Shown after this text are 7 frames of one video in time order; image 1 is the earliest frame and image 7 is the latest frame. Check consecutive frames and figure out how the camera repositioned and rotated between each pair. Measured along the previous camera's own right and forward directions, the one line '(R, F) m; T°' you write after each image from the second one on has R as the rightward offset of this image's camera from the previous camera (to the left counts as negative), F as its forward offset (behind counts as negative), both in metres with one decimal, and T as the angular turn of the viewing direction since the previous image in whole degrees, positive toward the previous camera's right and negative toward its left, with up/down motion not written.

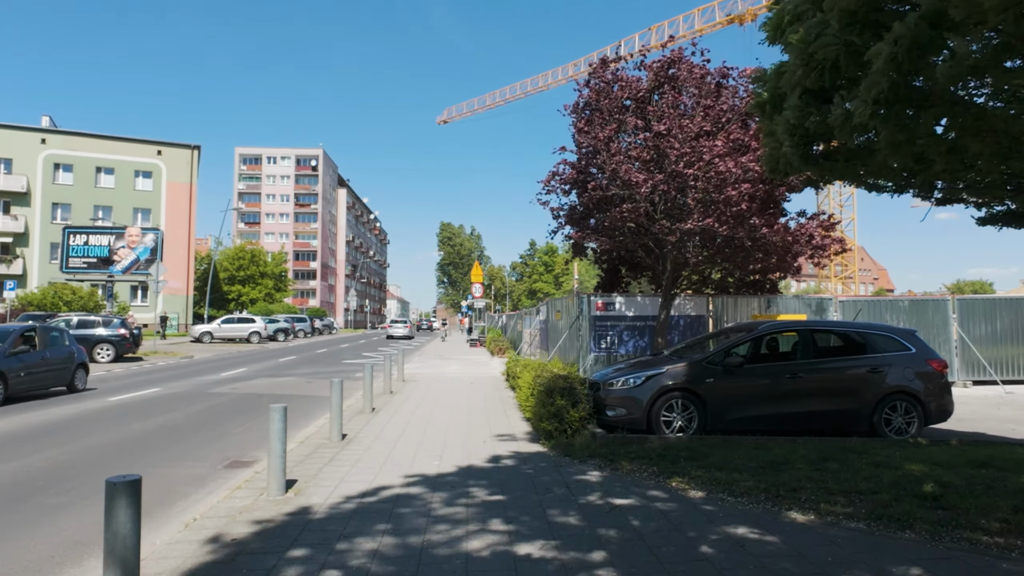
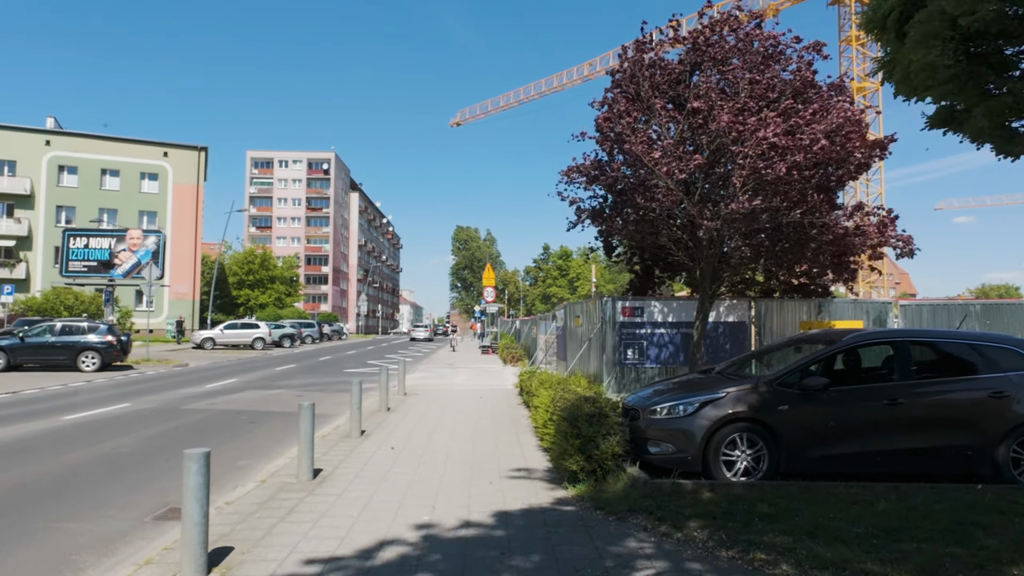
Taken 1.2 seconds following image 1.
(0.0, +1.7) m; -1°
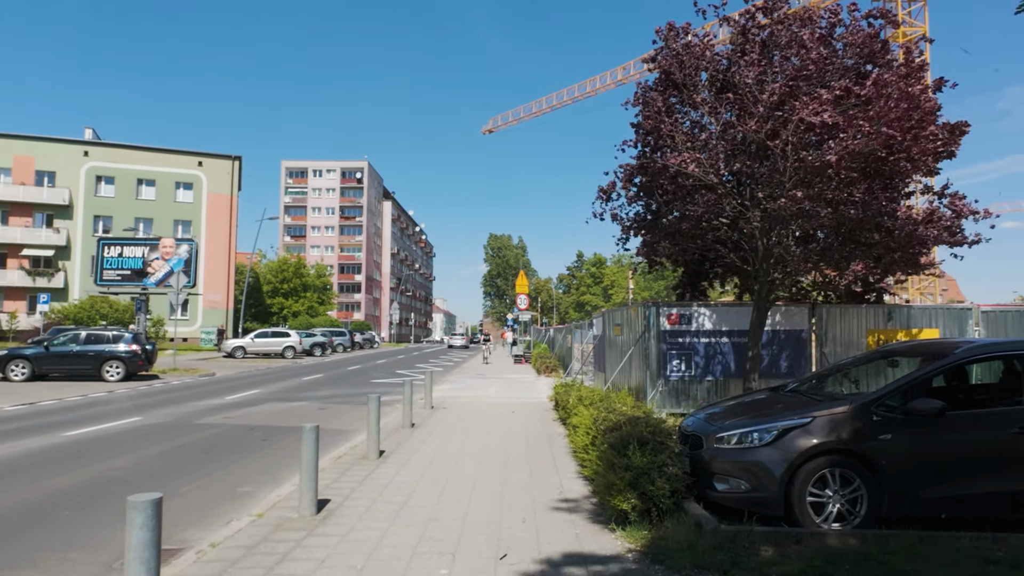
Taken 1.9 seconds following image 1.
(0.0, +1.0) m; -3°
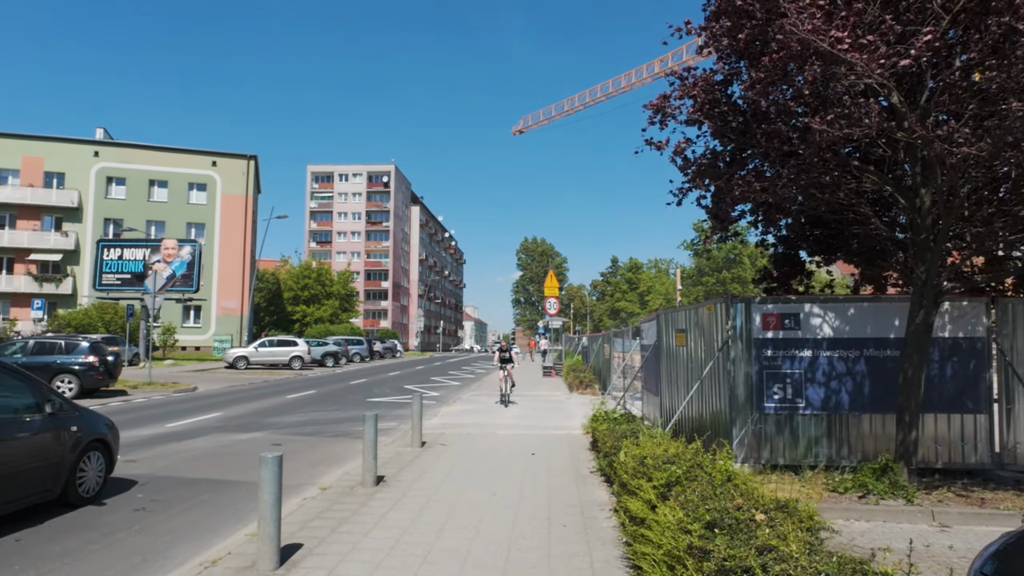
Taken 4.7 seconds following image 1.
(+0.2, +3.7) m; -3°
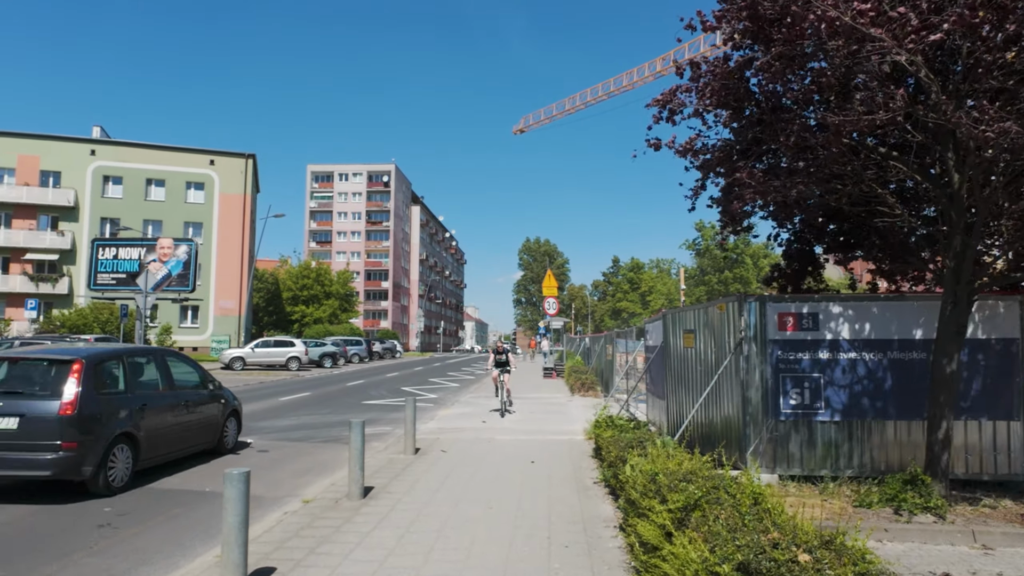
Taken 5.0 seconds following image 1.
(0.0, +0.5) m; 0°
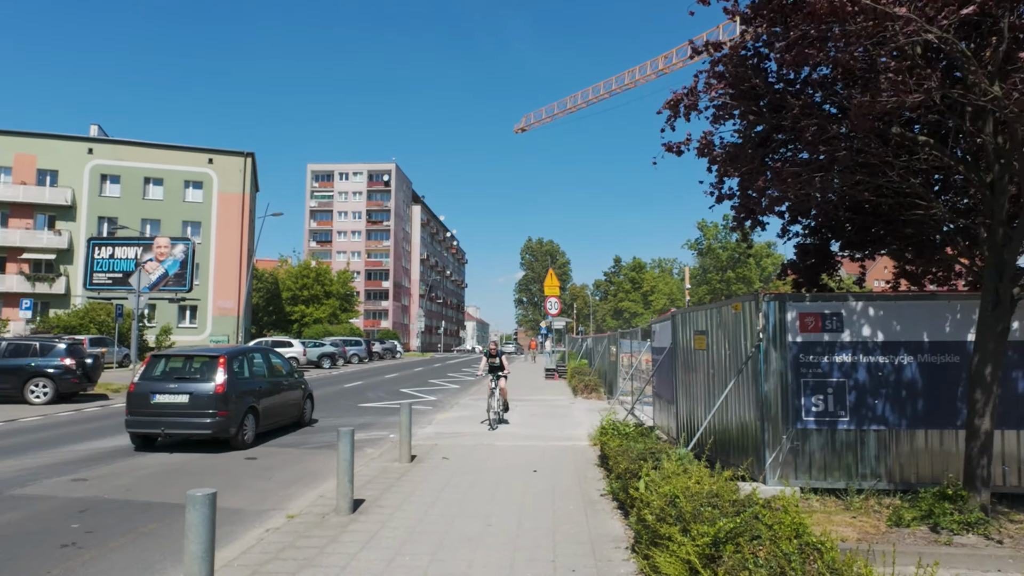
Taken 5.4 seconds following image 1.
(0.0, +0.5) m; 0°
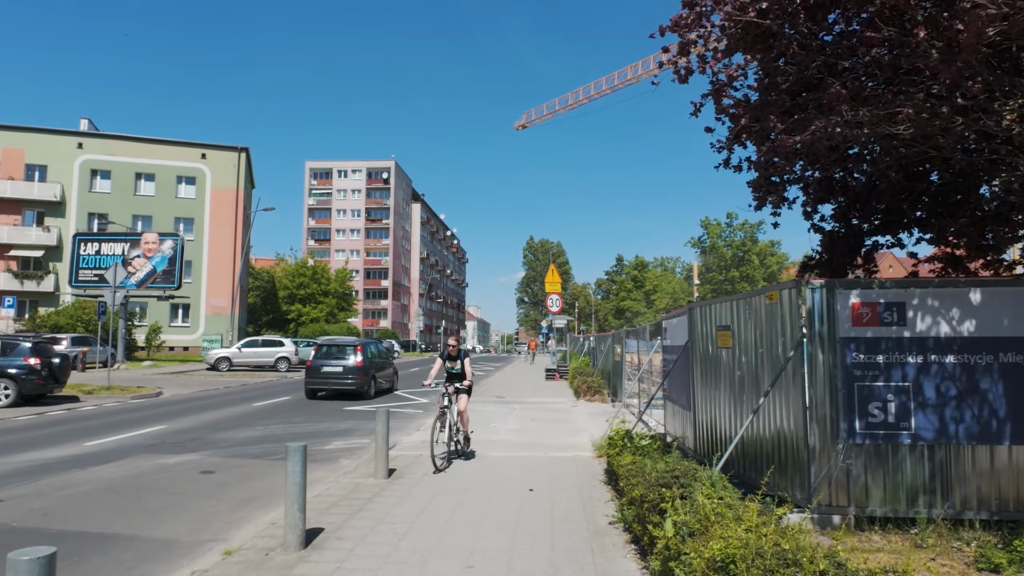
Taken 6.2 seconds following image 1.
(+0.1, +1.2) m; 0°
